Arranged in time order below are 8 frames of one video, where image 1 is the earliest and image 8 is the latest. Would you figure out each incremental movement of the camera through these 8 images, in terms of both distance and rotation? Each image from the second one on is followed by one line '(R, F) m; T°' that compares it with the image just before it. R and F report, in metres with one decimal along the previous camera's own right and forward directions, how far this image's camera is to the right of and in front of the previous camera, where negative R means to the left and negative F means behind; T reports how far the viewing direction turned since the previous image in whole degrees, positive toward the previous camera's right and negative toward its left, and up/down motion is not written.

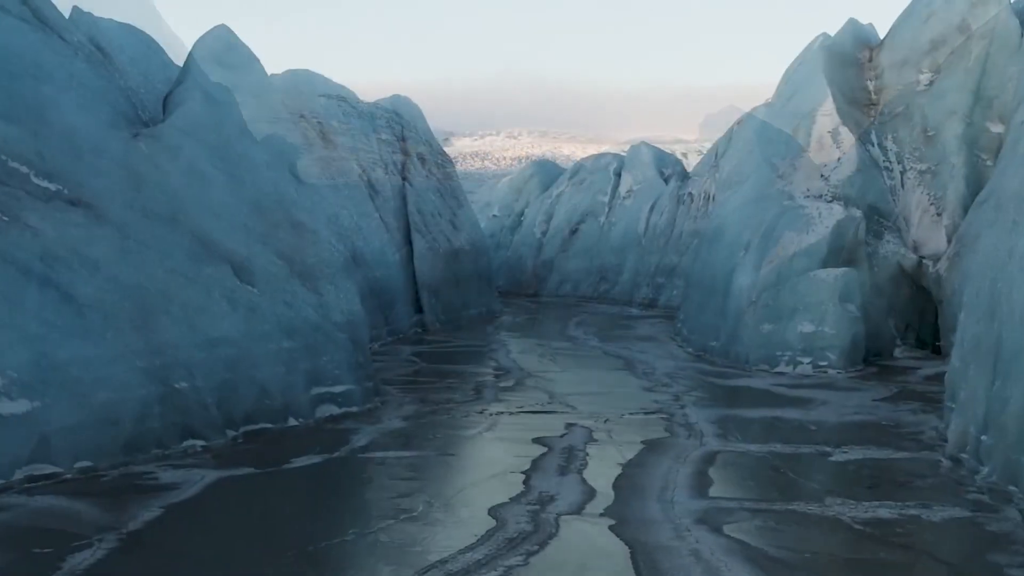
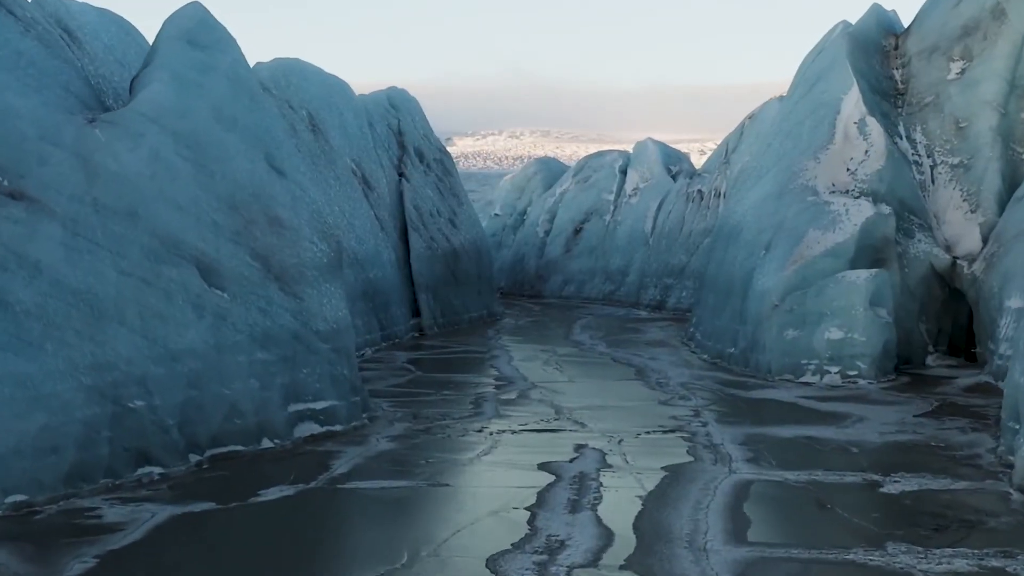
(0.0, +0.9) m; 0°
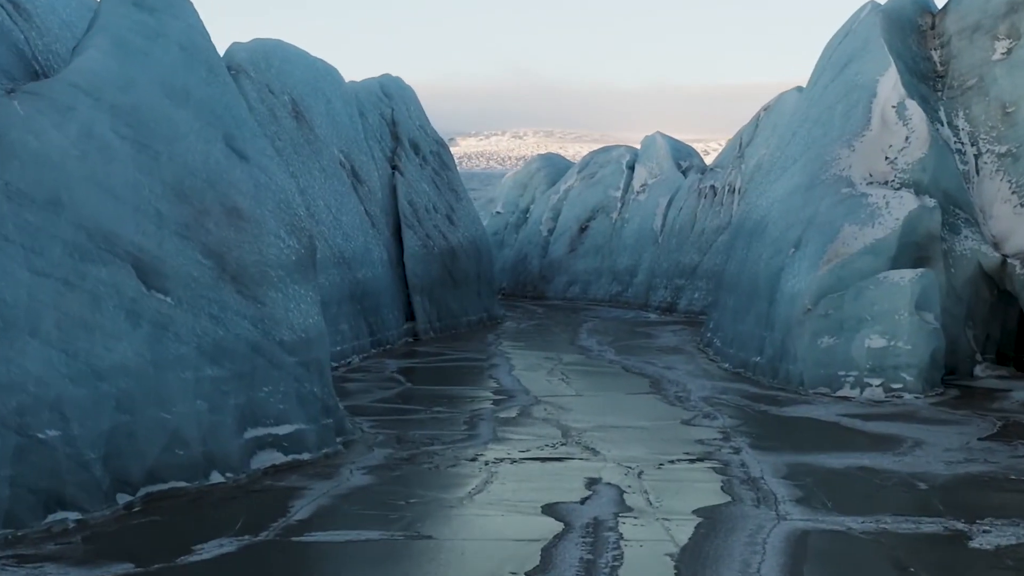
(0.0, +1.2) m; 0°
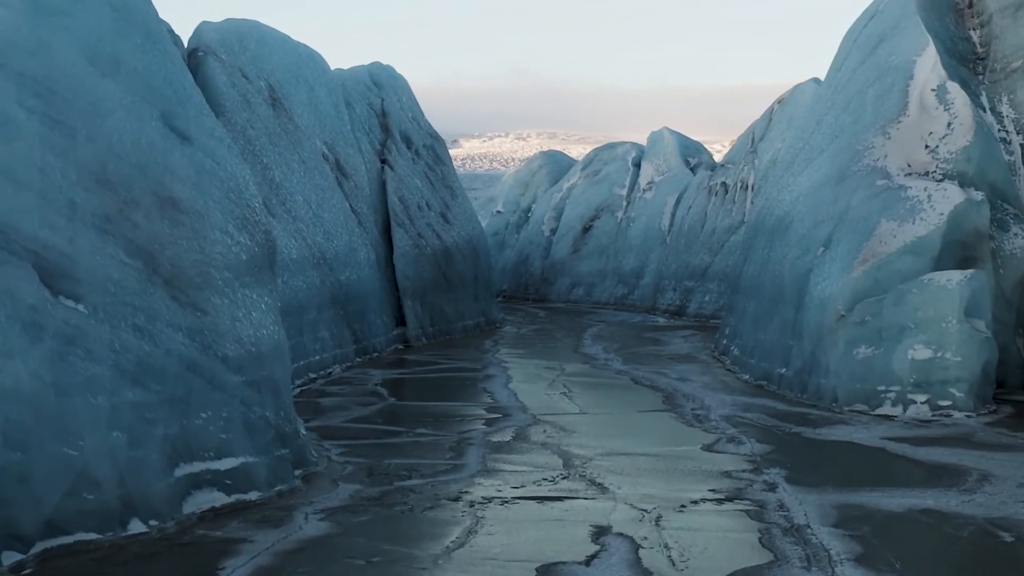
(+0.1, +1.1) m; 0°
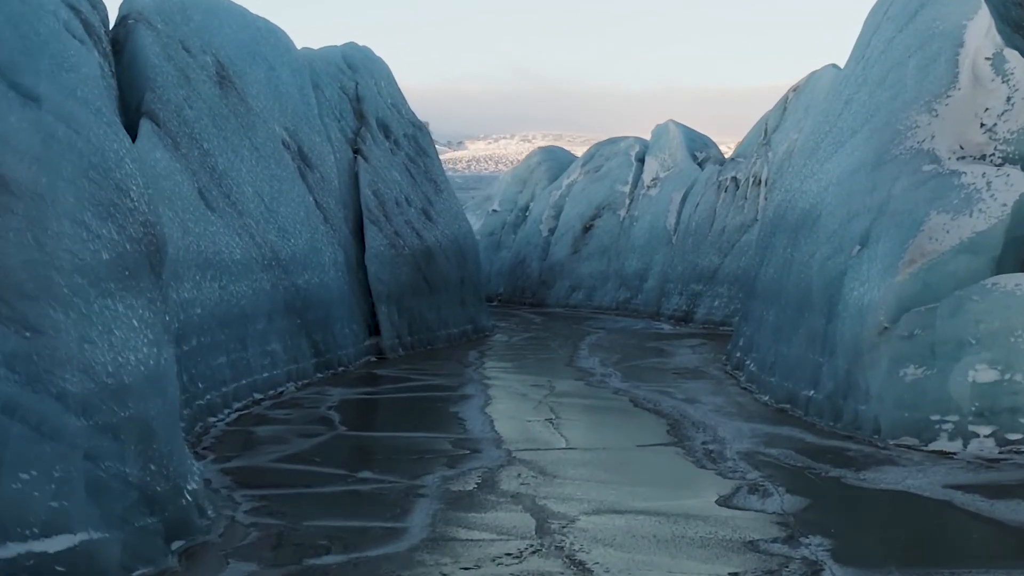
(+0.2, +1.5) m; 0°
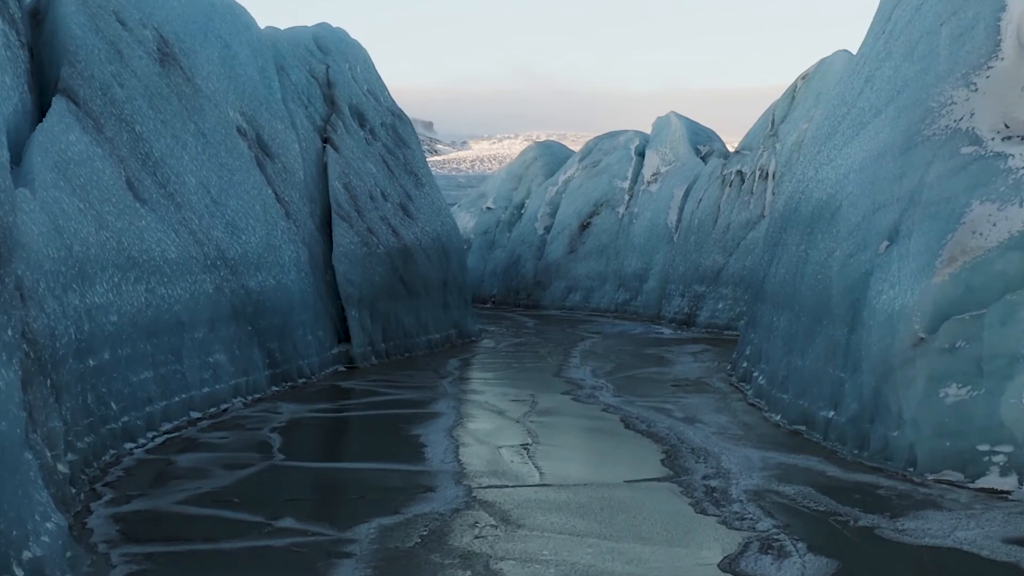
(+0.2, +1.1) m; 0°
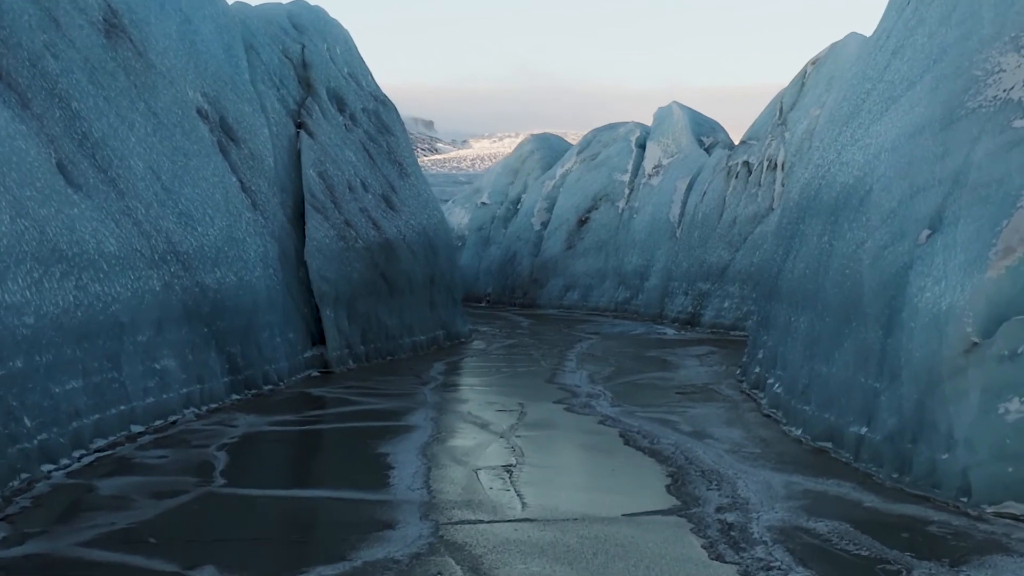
(+0.1, +0.9) m; 0°
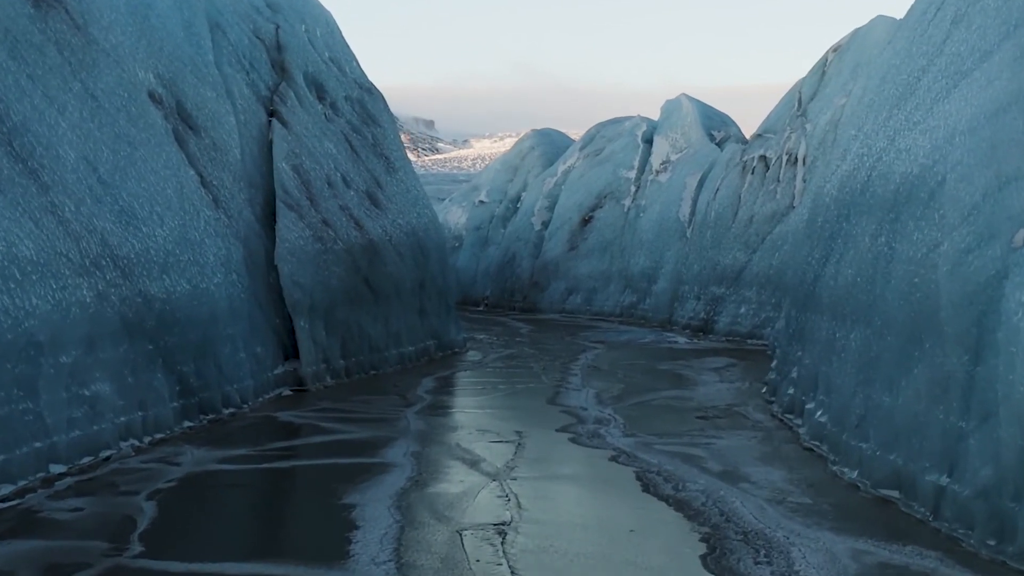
(0.0, +1.1) m; 0°
